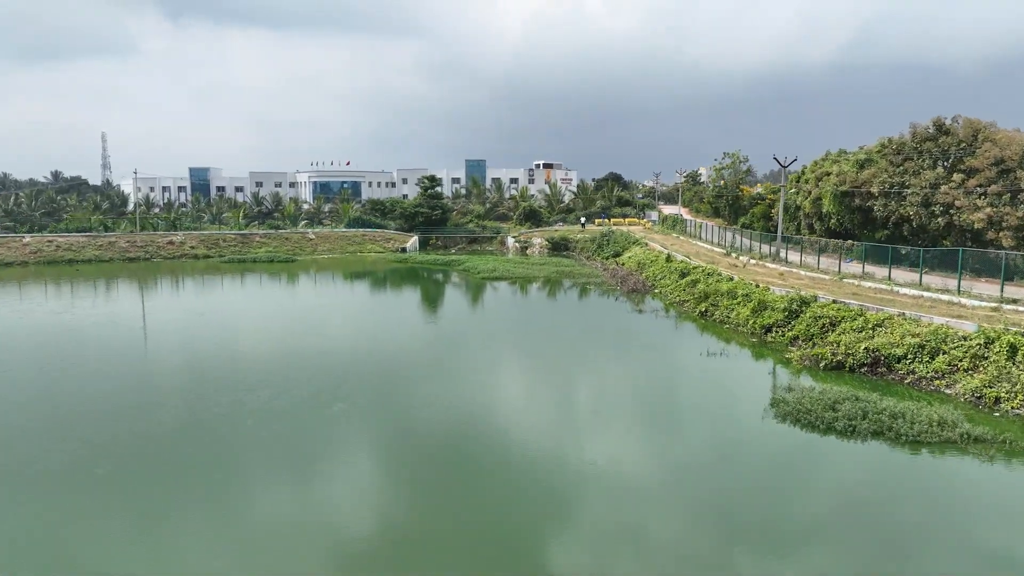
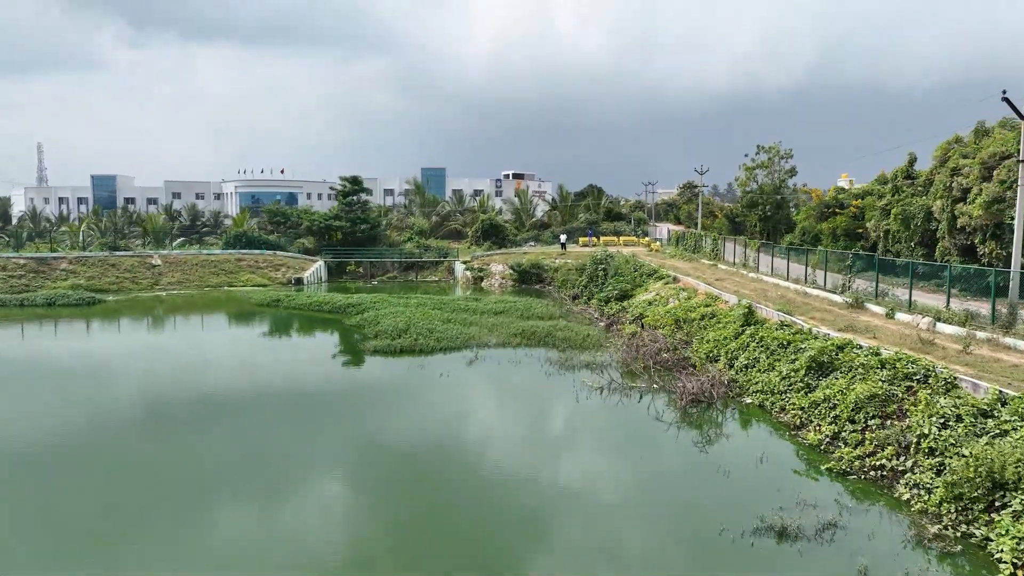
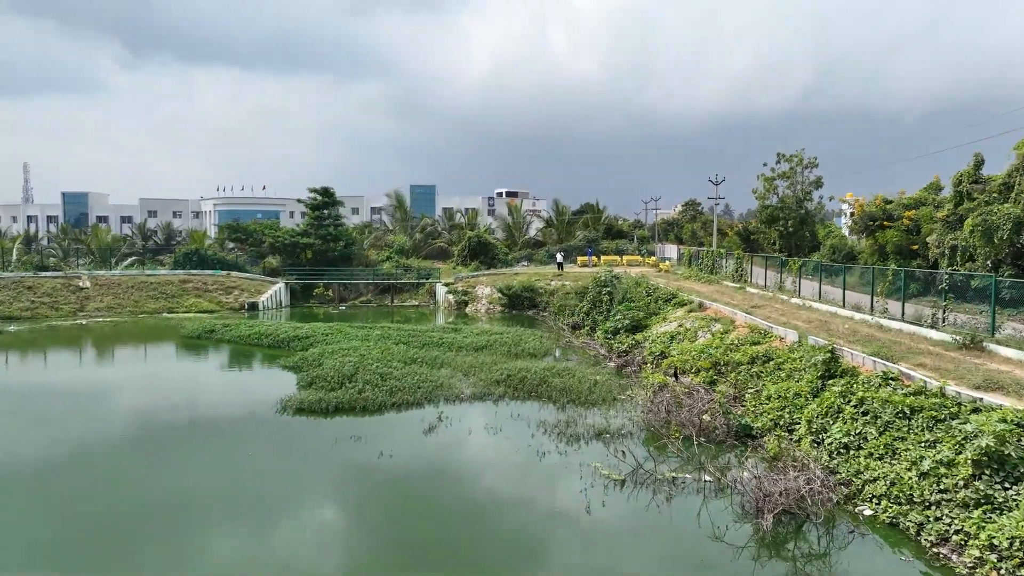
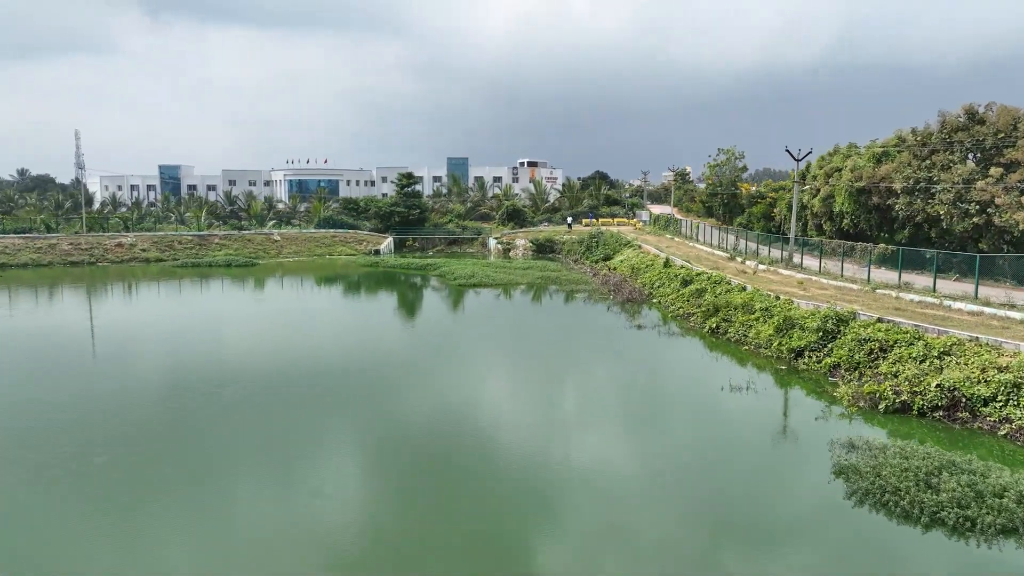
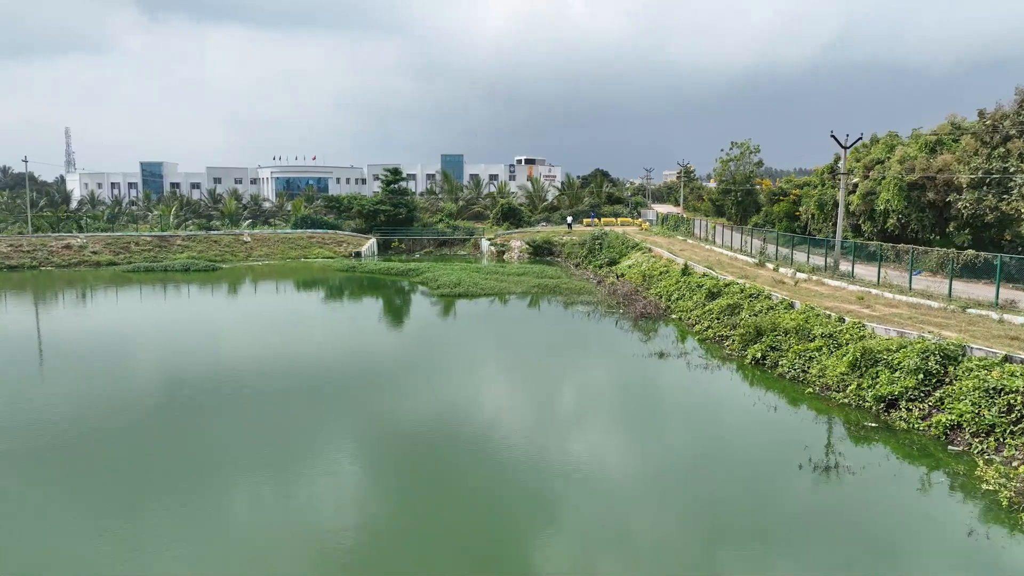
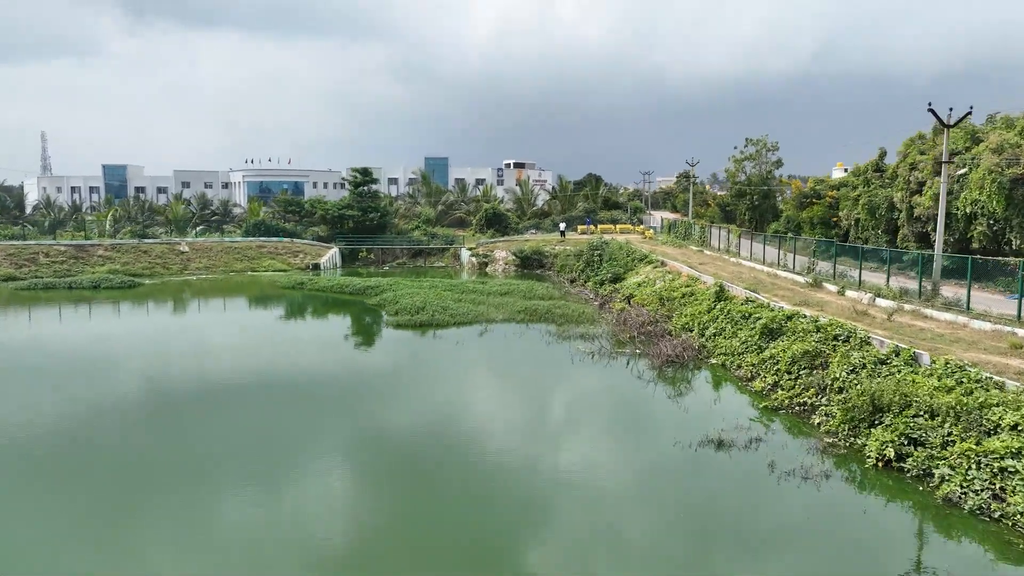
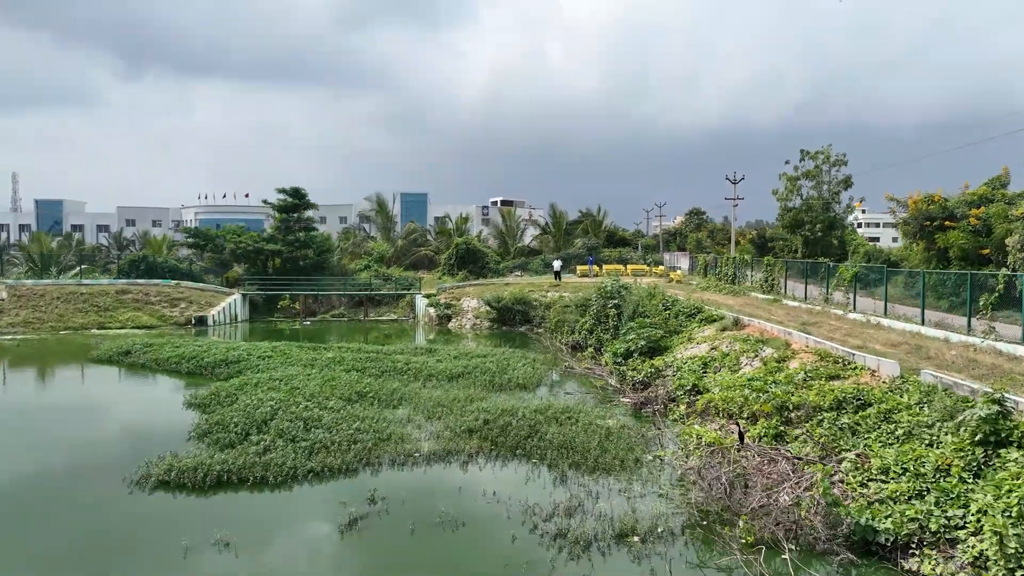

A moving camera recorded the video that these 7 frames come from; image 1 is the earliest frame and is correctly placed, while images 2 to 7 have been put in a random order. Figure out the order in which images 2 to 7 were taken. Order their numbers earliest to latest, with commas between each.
4, 5, 6, 2, 3, 7
